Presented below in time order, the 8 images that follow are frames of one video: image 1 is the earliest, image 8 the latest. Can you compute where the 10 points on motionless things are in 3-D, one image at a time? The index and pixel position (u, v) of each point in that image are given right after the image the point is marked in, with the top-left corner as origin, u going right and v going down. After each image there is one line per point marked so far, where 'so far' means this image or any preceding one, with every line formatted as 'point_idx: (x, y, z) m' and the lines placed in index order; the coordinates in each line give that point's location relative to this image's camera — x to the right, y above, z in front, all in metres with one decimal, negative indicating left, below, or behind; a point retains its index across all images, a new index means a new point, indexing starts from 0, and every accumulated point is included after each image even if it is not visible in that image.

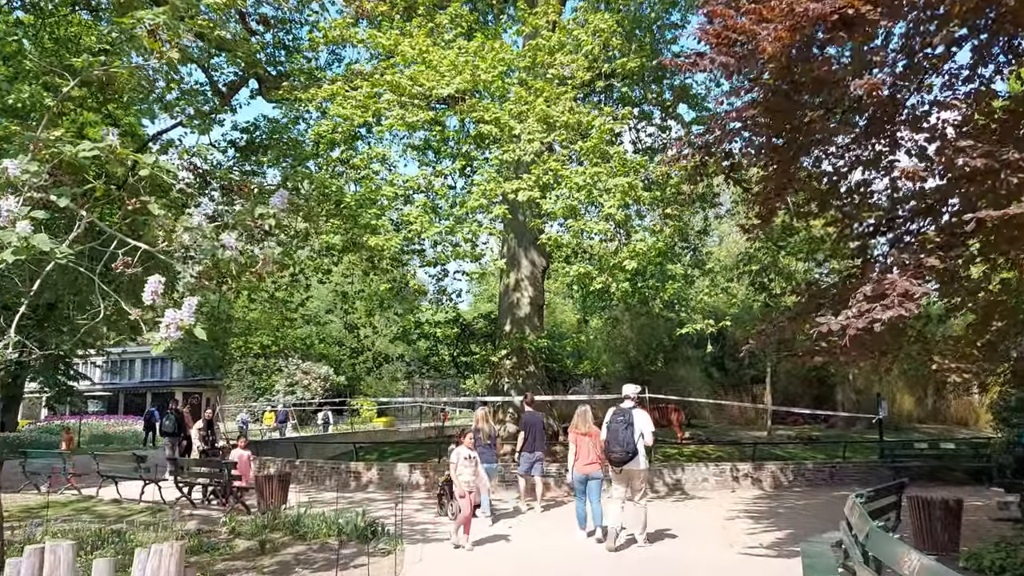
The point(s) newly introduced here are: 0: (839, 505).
0: (+4.3, -2.9, +11.3) m
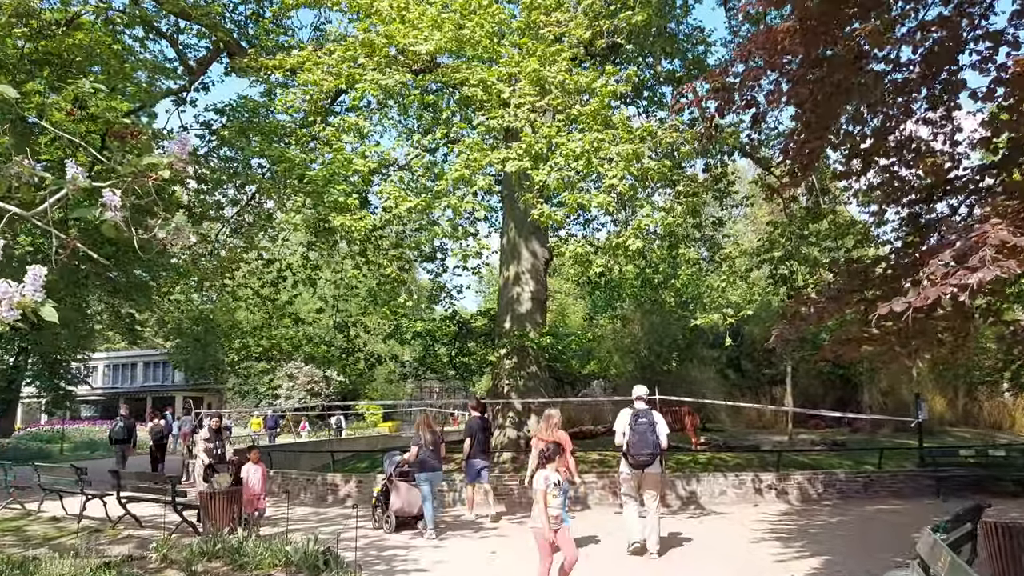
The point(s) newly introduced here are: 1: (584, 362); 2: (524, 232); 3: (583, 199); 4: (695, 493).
0: (+4.2, -2.7, +9.8) m
1: (+1.6, -1.6, +18.9) m
2: (+0.3, +1.1, +16.8) m
3: (+0.8, +0.9, +9.0) m
4: (+2.5, -2.8, +11.5) m
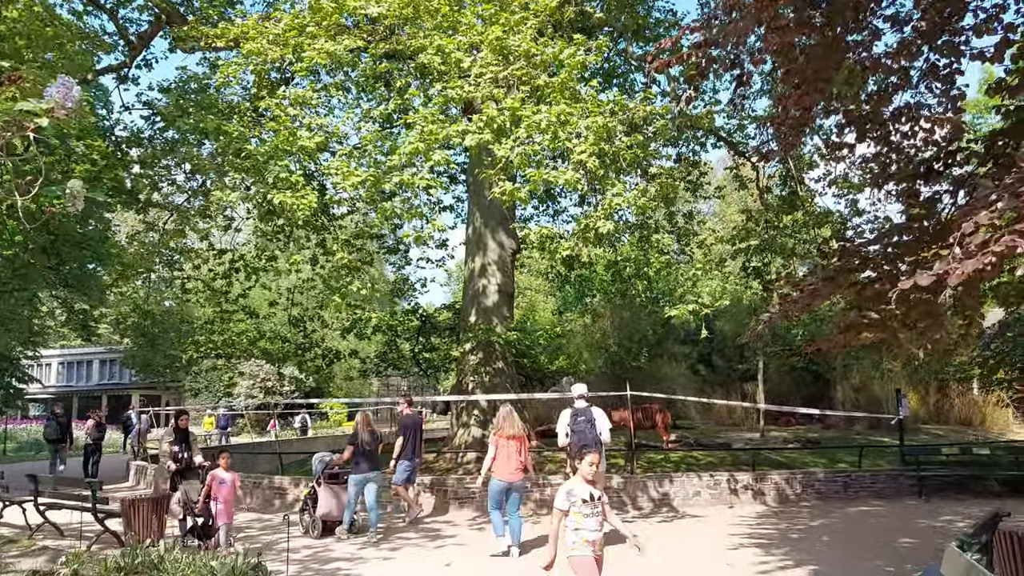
0: (+3.8, -2.6, +9.2) m
1: (+0.8, -1.5, +18.2) m
2: (-0.4, +1.3, +16.0) m
3: (+0.4, +1.1, +8.2) m
4: (+2.0, -2.6, +10.8) m
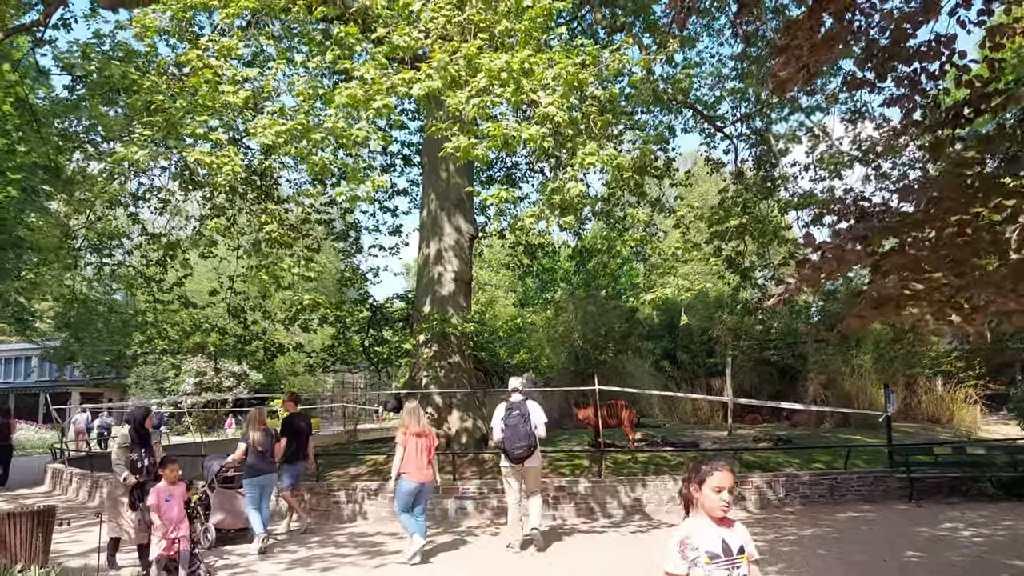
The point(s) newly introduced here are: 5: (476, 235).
0: (+3.4, -2.4, +8.3) m
1: (0.0, -1.3, +17.1) m
2: (-1.1, +1.5, +14.9) m
3: (0.0, +1.3, +7.1) m
4: (+1.5, -2.4, +9.8) m
5: (-0.7, +1.0, +15.4) m
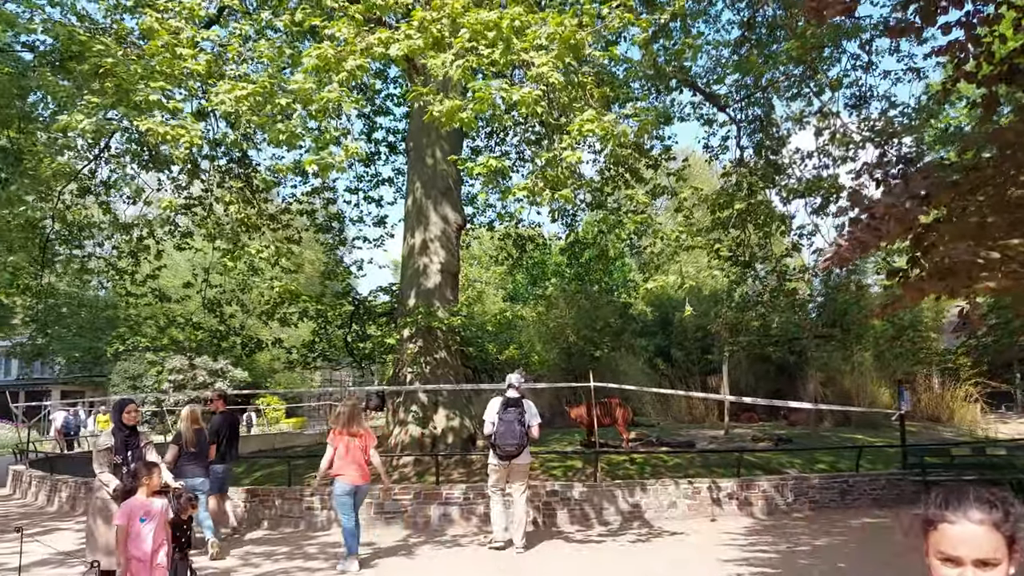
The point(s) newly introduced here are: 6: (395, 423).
0: (+3.3, -2.3, +7.6) m
1: (-0.2, -1.1, +16.4) m
2: (-1.3, +1.6, +14.2) m
3: (-0.1, +1.4, +6.4) m
4: (+1.4, -2.3, +9.1) m
5: (-0.8, +1.1, +14.7) m
6: (-1.9, -2.2, +13.7) m
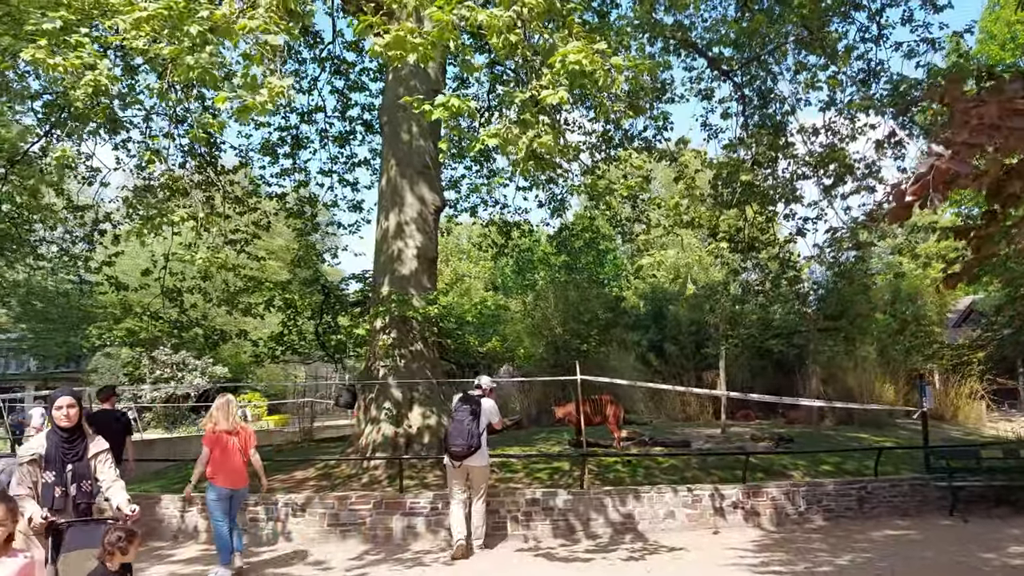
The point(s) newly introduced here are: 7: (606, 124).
0: (+3.0, -2.1, +6.6) m
1: (-0.5, -0.9, +15.3) m
2: (-1.6, +1.8, +13.1) m
3: (-0.3, +1.6, +5.3) m
4: (+1.1, -2.1, +8.0) m
5: (-1.1, +1.3, +13.6) m
6: (-2.2, -2.0, +12.6) m
7: (+1.6, +2.8, +14.8) m
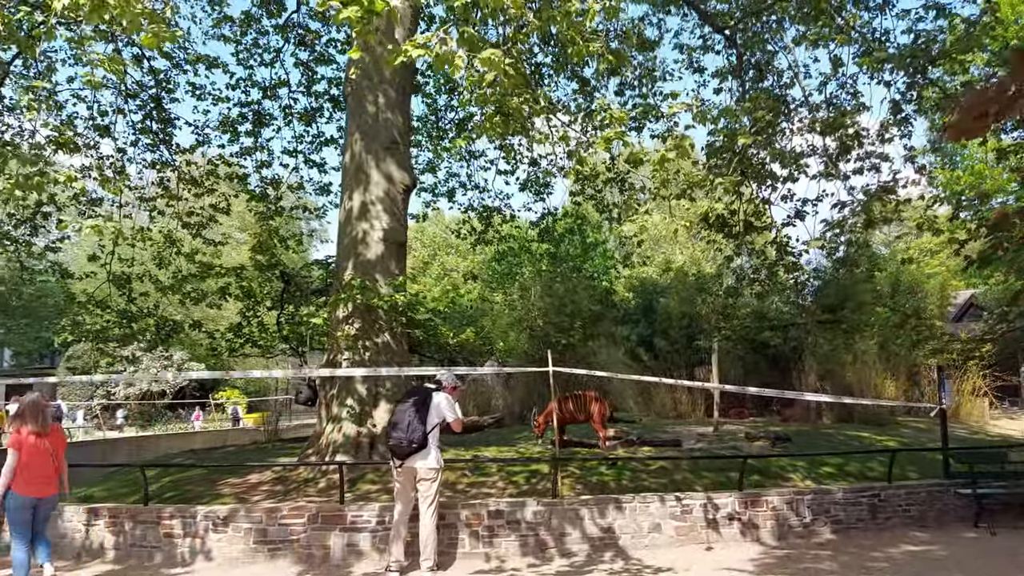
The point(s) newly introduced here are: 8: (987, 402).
0: (+2.7, -1.9, +5.5) m
1: (-0.9, -0.7, +14.2) m
2: (-1.9, +2.0, +12.0) m
3: (-0.5, +1.7, +4.3) m
4: (+0.8, -2.0, +7.0) m
5: (-1.5, +1.5, +12.5) m
6: (-2.5, -1.8, +11.6) m
7: (+1.3, +3.0, +13.7) m
8: (+11.0, -2.6, +19.5) m
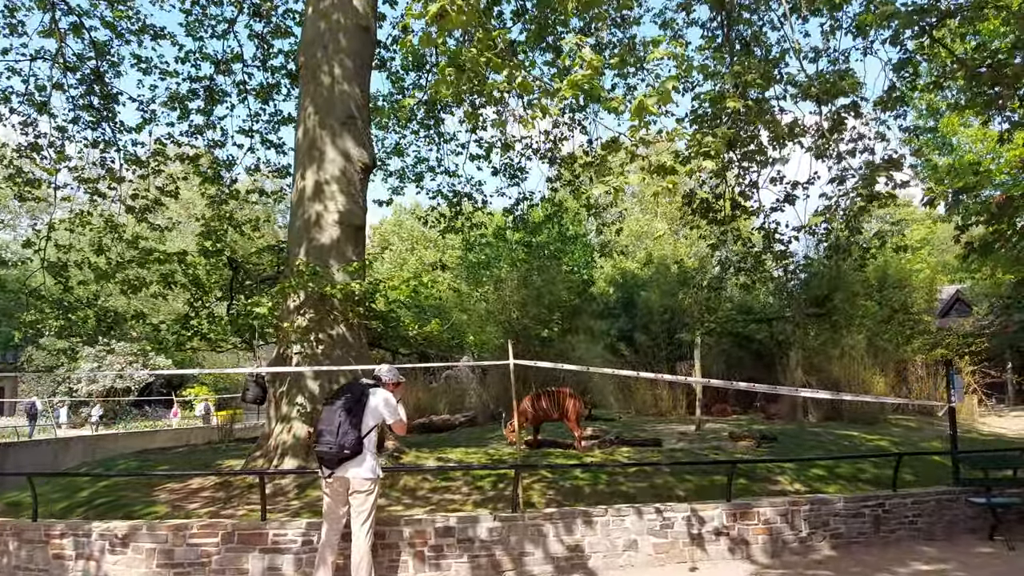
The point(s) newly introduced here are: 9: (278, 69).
0: (+2.5, -1.8, +4.7) m
1: (-1.3, -0.6, +13.3) m
2: (-2.3, +2.1, +11.0) m
3: (-0.8, +1.9, +3.3) m
4: (+0.5, -1.8, +6.1) m
5: (-1.9, +1.6, +11.5) m
6: (-2.9, -1.6, +10.6) m
7: (+0.8, +3.2, +12.8) m
8: (+10.4, -2.4, +18.8) m
9: (-3.8, +3.5, +13.8) m
